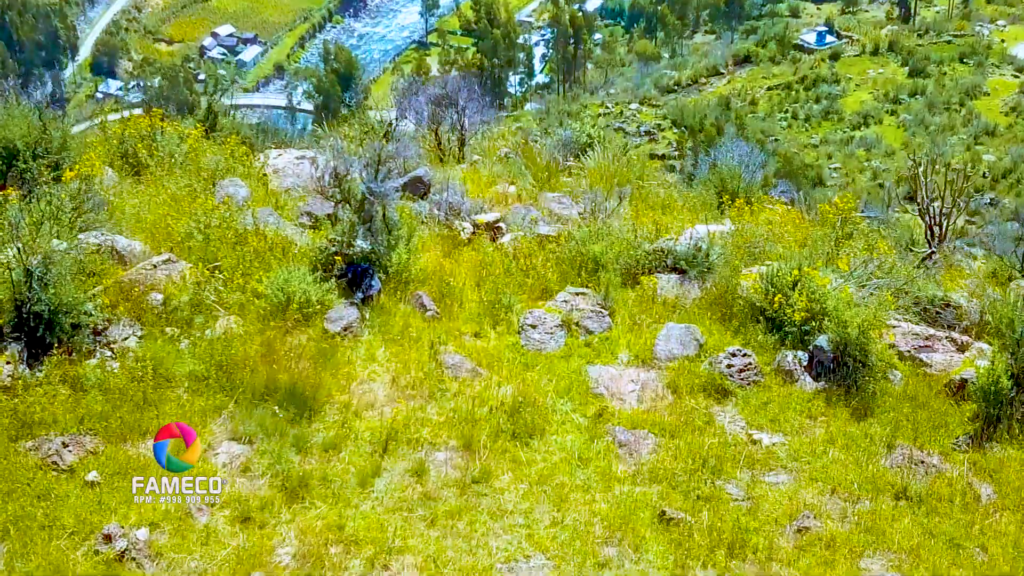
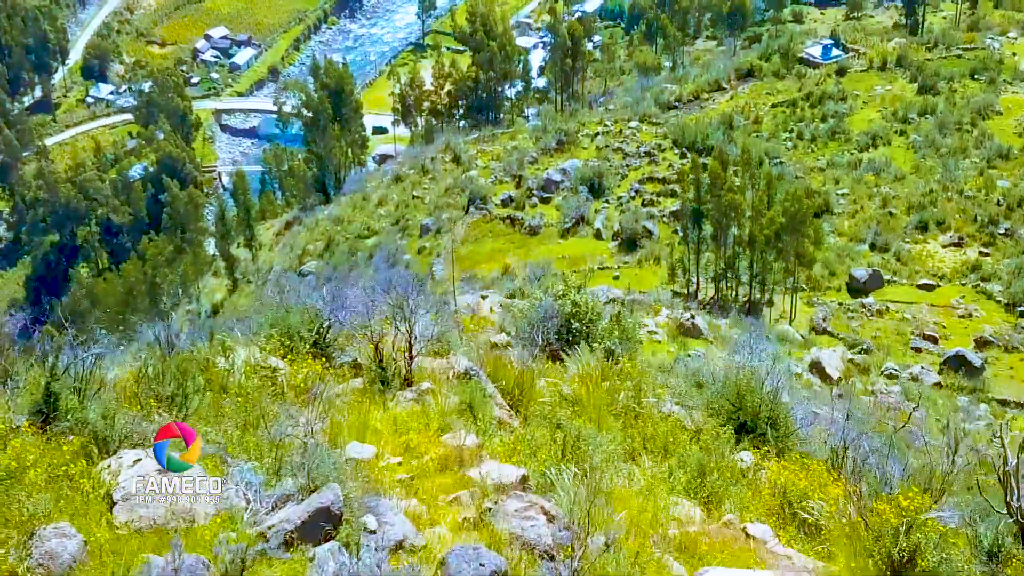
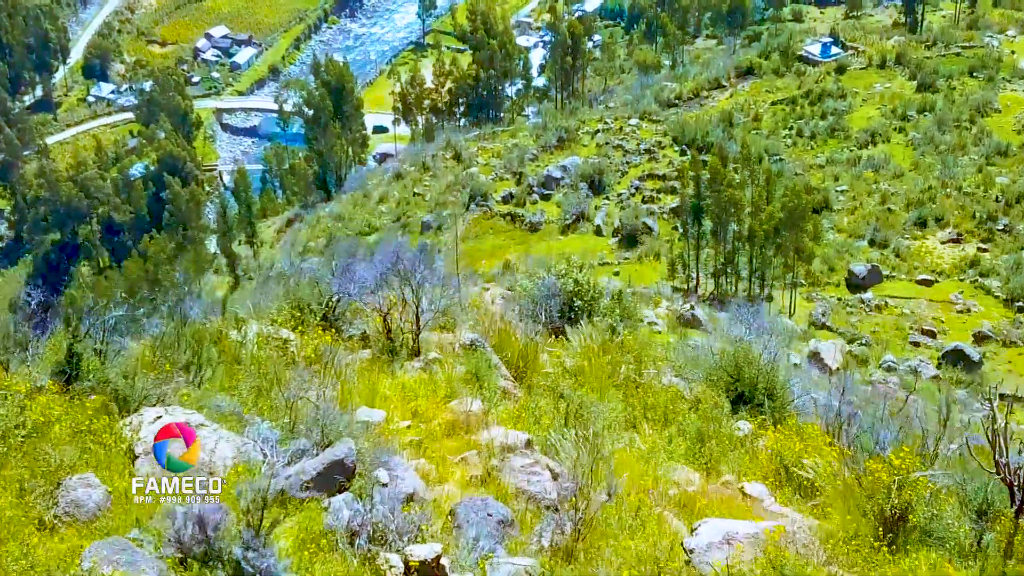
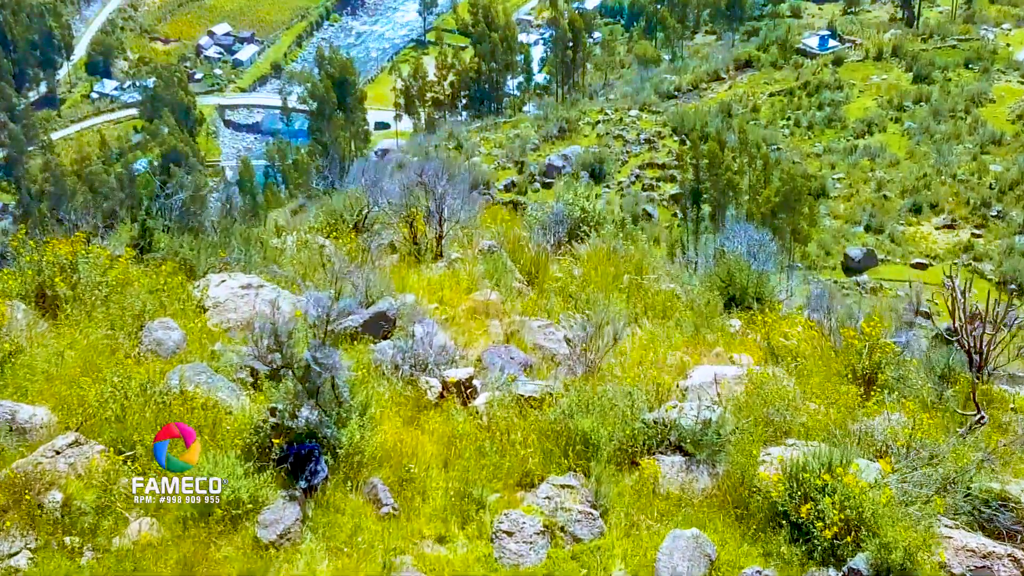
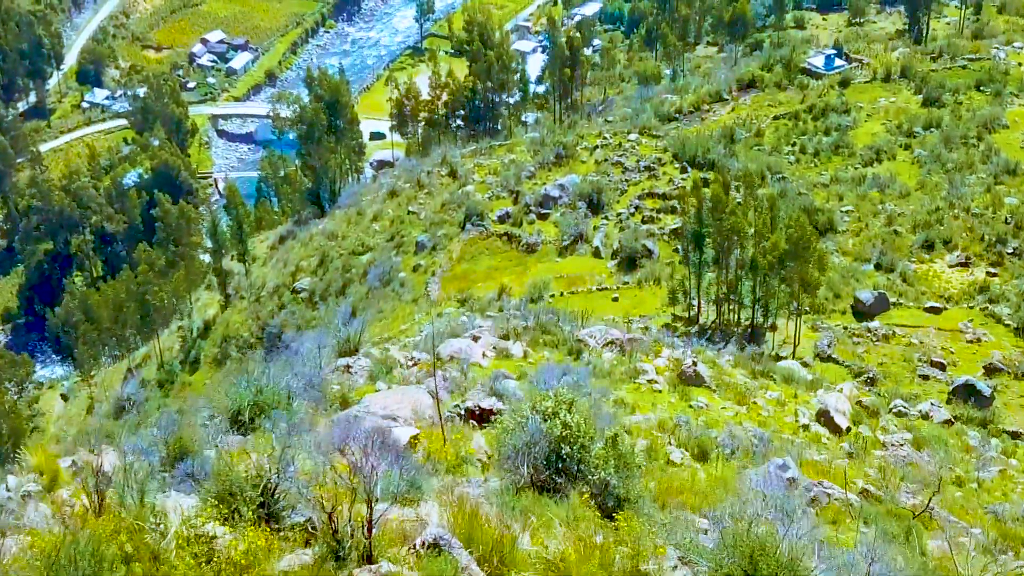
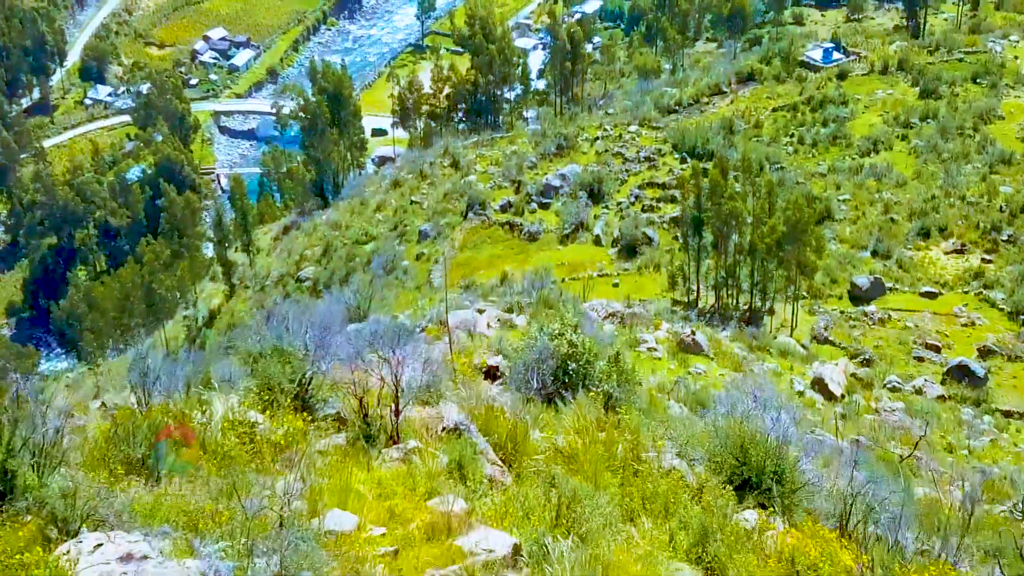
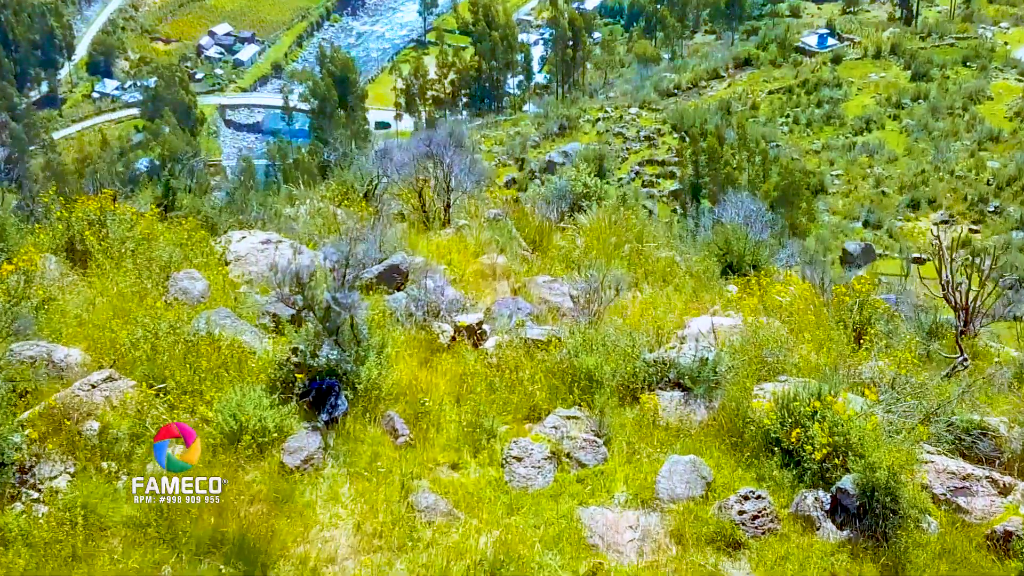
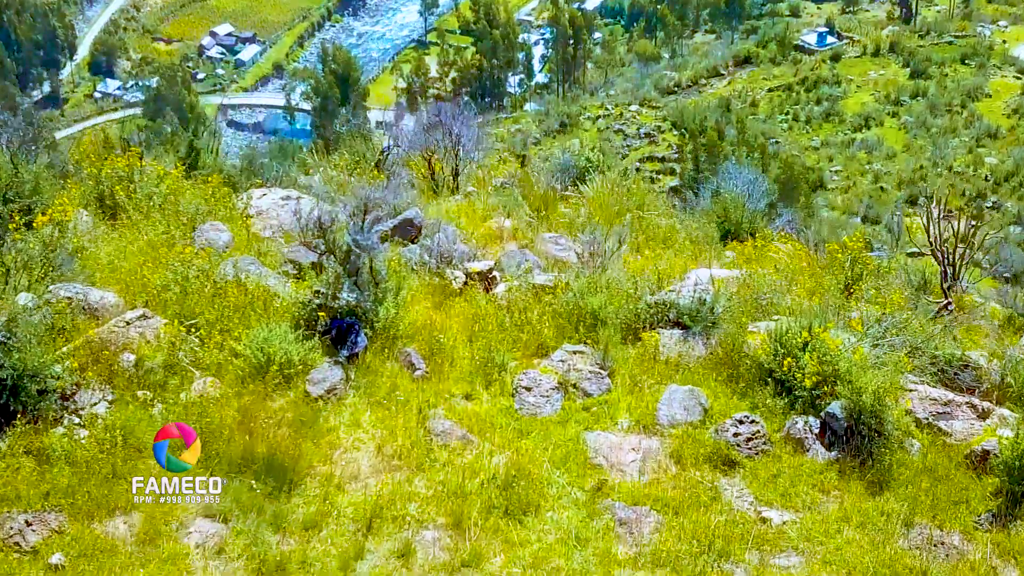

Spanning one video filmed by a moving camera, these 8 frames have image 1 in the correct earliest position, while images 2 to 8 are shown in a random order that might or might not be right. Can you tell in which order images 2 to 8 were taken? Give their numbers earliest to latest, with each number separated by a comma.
8, 7, 4, 3, 2, 6, 5
